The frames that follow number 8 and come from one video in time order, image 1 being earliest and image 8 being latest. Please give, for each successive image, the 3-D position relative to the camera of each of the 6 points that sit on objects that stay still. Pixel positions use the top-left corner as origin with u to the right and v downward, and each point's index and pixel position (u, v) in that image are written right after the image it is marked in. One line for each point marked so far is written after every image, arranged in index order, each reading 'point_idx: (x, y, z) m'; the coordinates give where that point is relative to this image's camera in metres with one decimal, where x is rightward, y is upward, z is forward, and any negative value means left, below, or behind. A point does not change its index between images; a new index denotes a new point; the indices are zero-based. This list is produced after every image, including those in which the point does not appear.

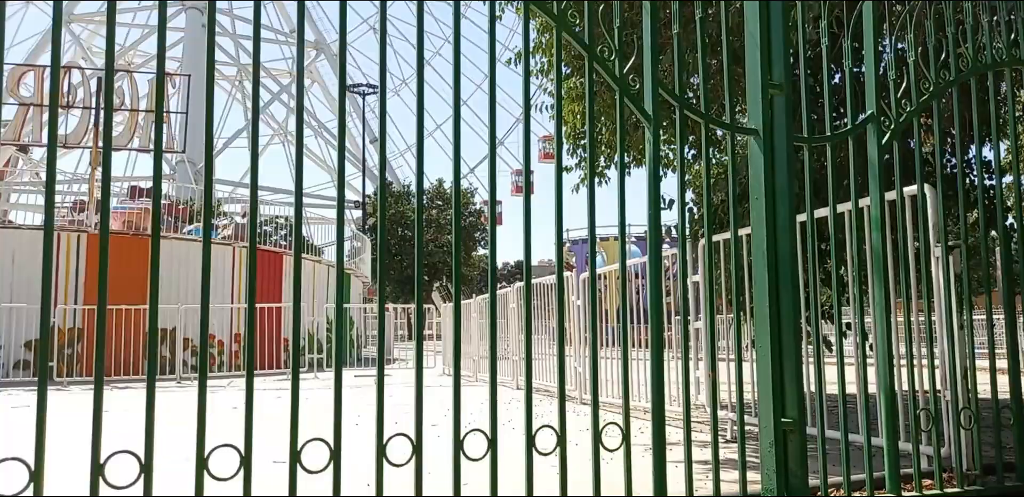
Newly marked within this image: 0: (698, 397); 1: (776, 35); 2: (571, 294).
0: (+1.3, -1.0, +5.5) m
1: (+1.1, +0.9, +3.3) m
2: (+0.5, -0.4, +7.0) m
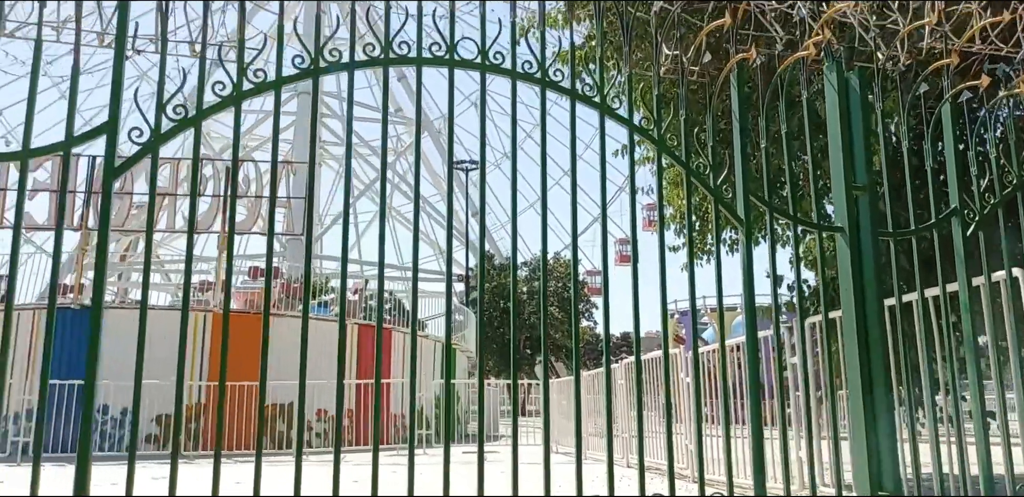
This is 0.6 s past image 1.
0: (+2.1, -1.6, +5.7) m
1: (+1.6, +0.5, +3.6) m
2: (+1.5, -1.1, +7.3) m
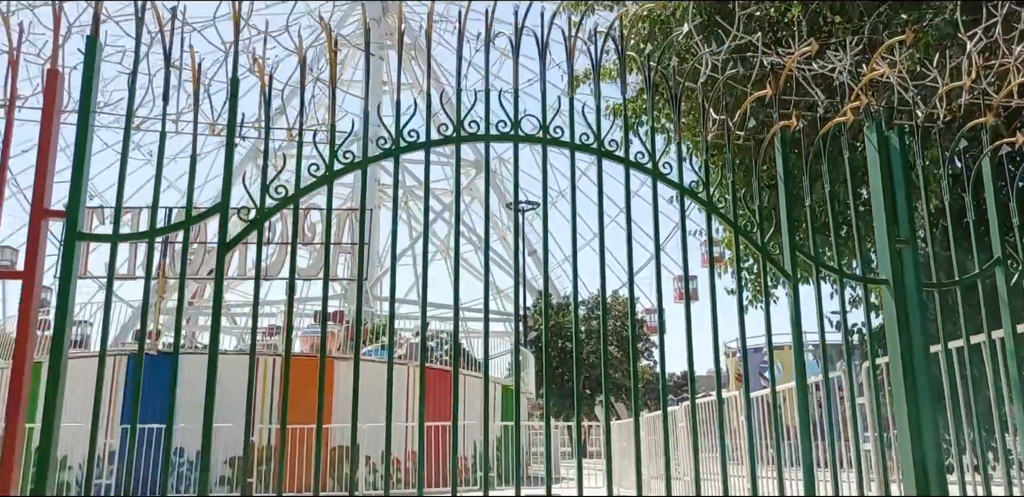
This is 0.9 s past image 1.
0: (+2.5, -1.9, +5.7) m
1: (+1.8, +0.3, +3.8) m
2: (+2.1, -1.5, +7.4) m
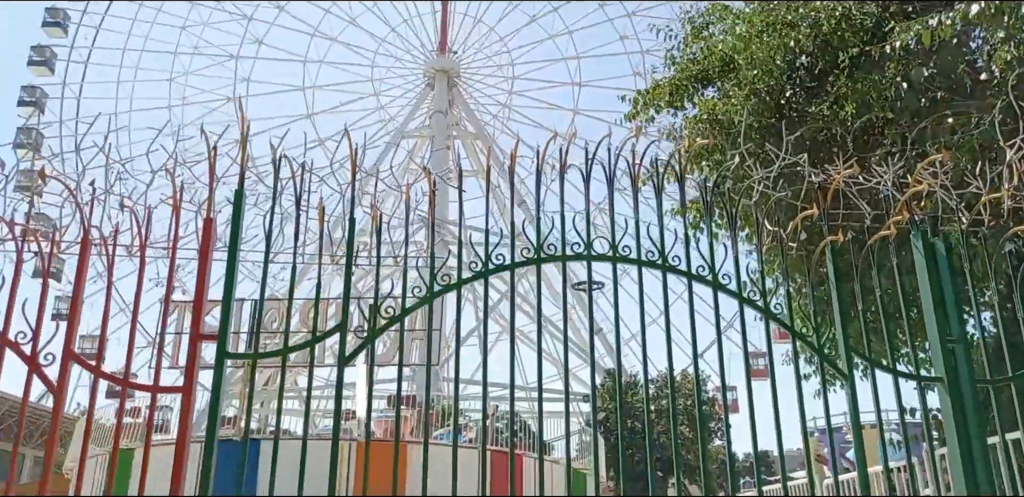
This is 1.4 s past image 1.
0: (+3.1, -2.6, +5.7) m
1: (+2.2, -0.2, +4.1) m
2: (+2.8, -2.3, +7.5) m
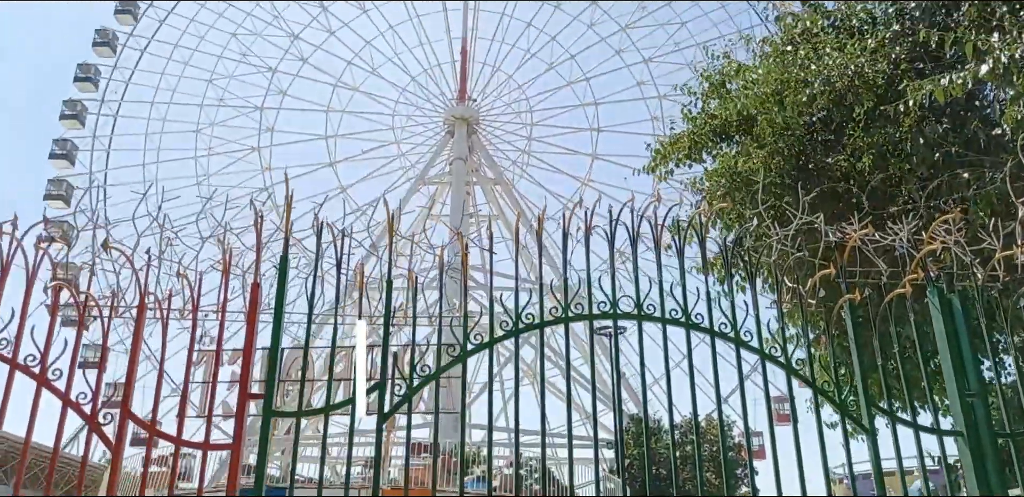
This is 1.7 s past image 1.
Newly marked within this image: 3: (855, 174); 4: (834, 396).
0: (+3.3, -2.9, +5.7) m
1: (+2.4, -0.5, +4.2) m
2: (+3.0, -2.8, +7.4) m
3: (+3.8, +0.8, +9.1) m
4: (+1.7, -0.8, +4.1) m
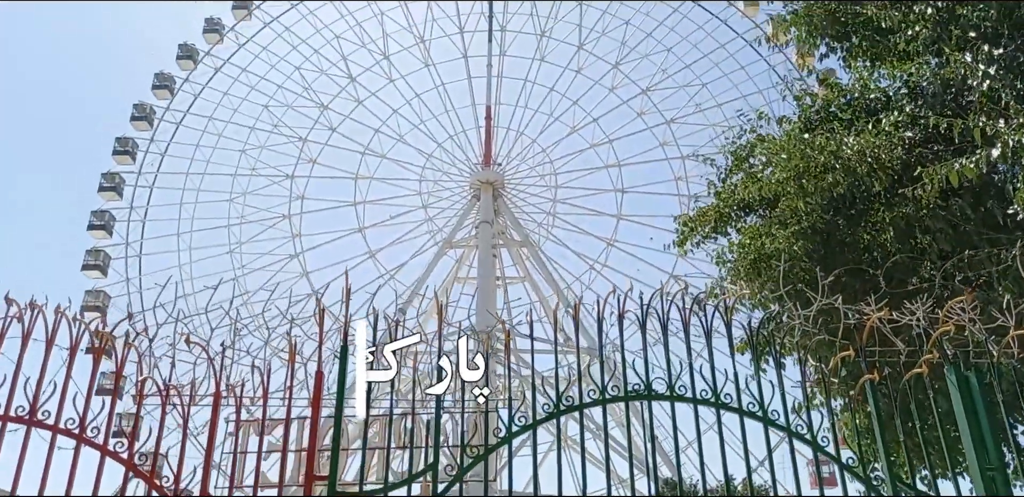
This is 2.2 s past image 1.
0: (+3.6, -3.5, +5.7) m
1: (+2.6, -1.0, +4.5) m
2: (+3.4, -3.5, +7.5) m
3: (+4.2, +0.1, +9.3) m
4: (+1.9, -1.2, +4.3) m
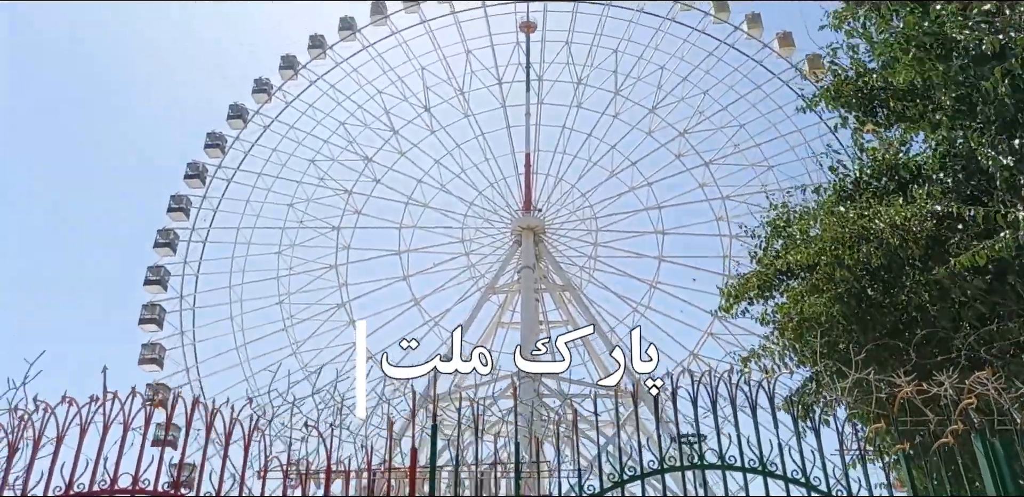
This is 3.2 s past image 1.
0: (+4.2, -4.0, +6.0) m
1: (+3.1, -1.5, +4.9) m
2: (+4.0, -4.1, +7.7) m
3: (+4.9, -0.6, +9.8) m
4: (+2.3, -1.7, +4.8) m
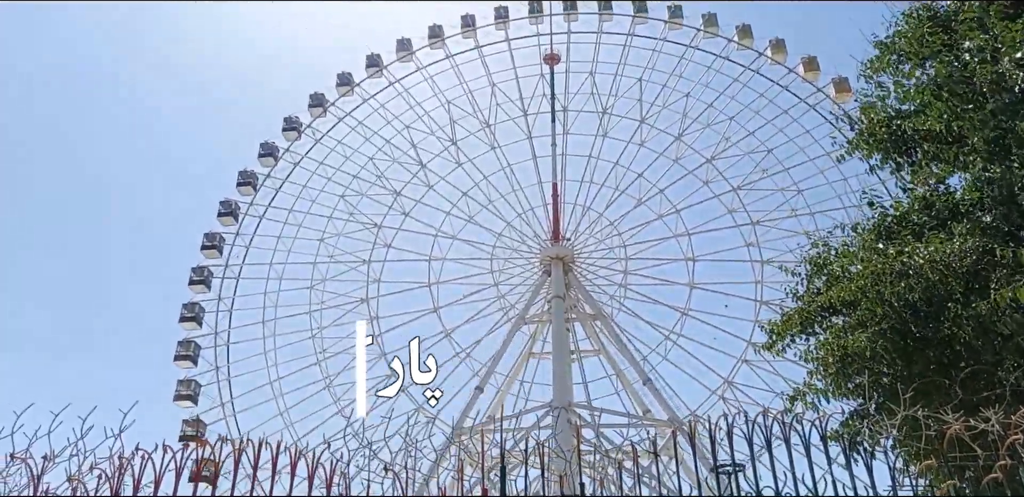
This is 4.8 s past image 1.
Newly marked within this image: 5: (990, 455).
0: (+4.7, -4.3, +6.0) m
1: (+3.5, -1.7, +5.1) m
2: (+4.6, -4.4, +7.8) m
3: (+5.4, -1.0, +9.9) m
4: (+2.7, -2.0, +5.0) m
5: (+3.6, -1.2, +5.6) m
